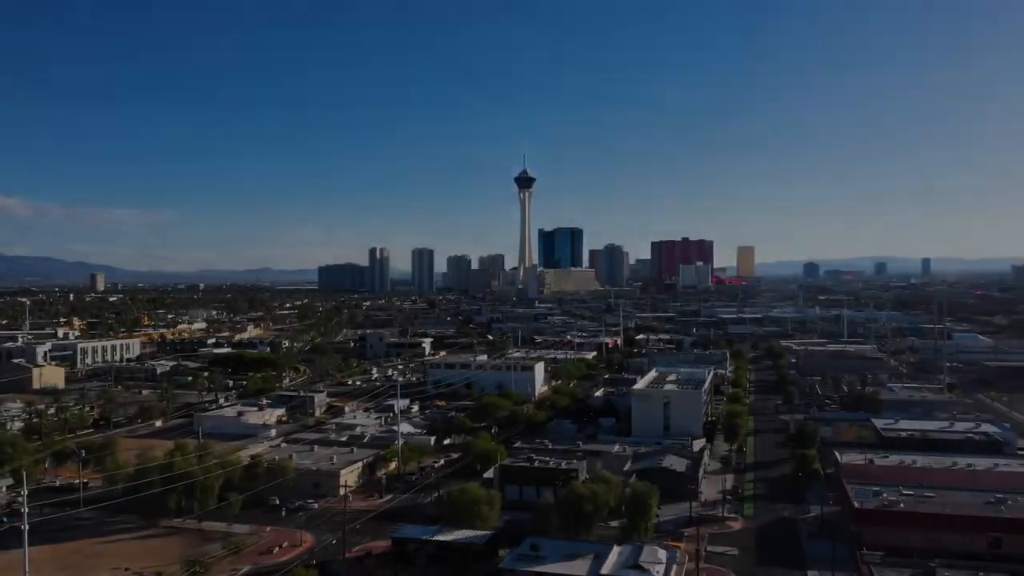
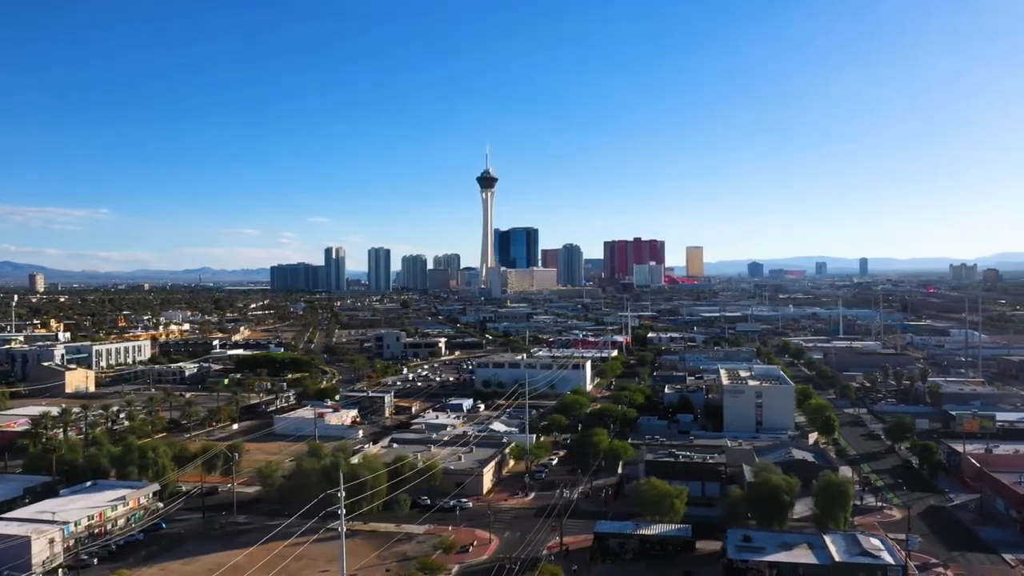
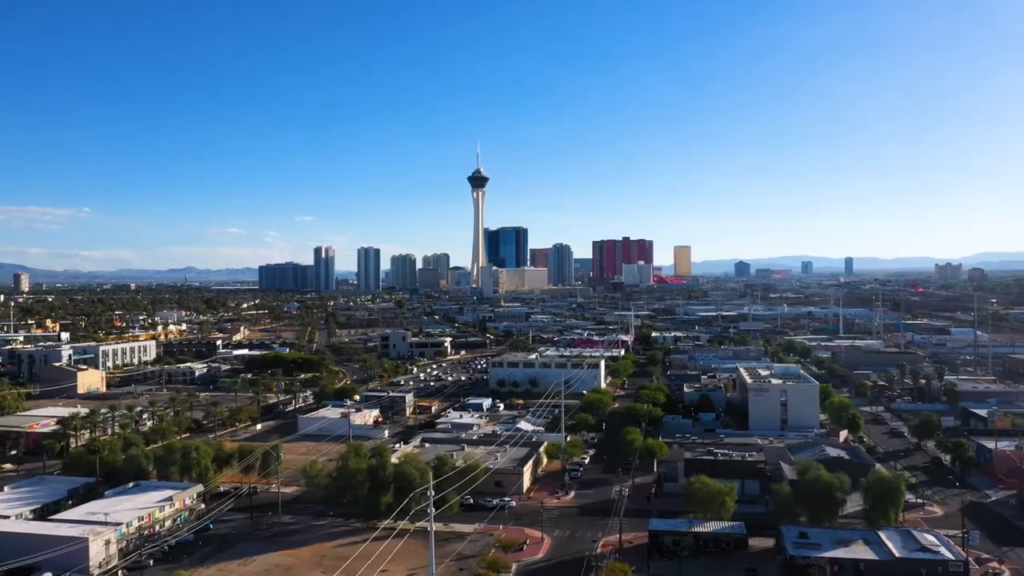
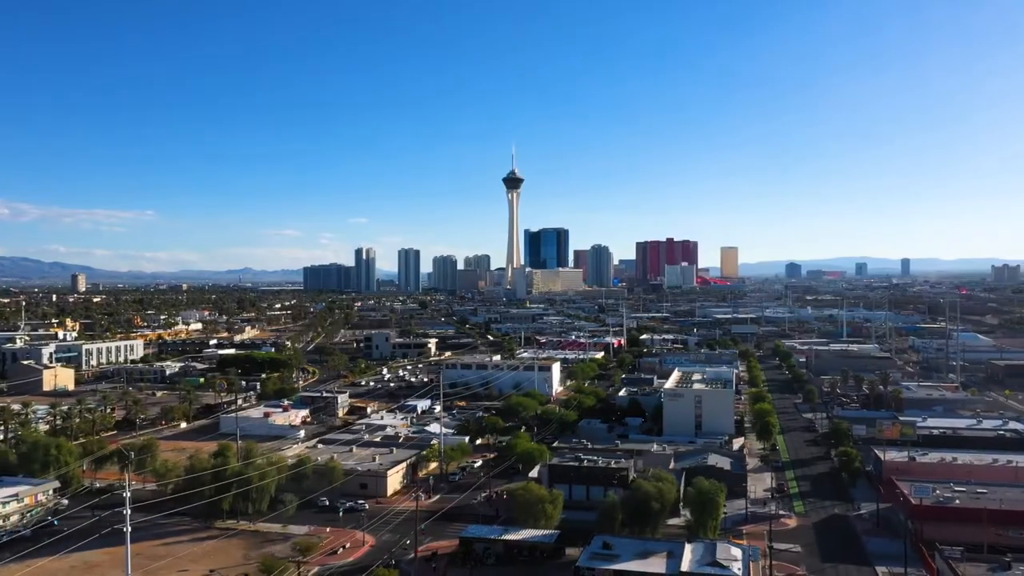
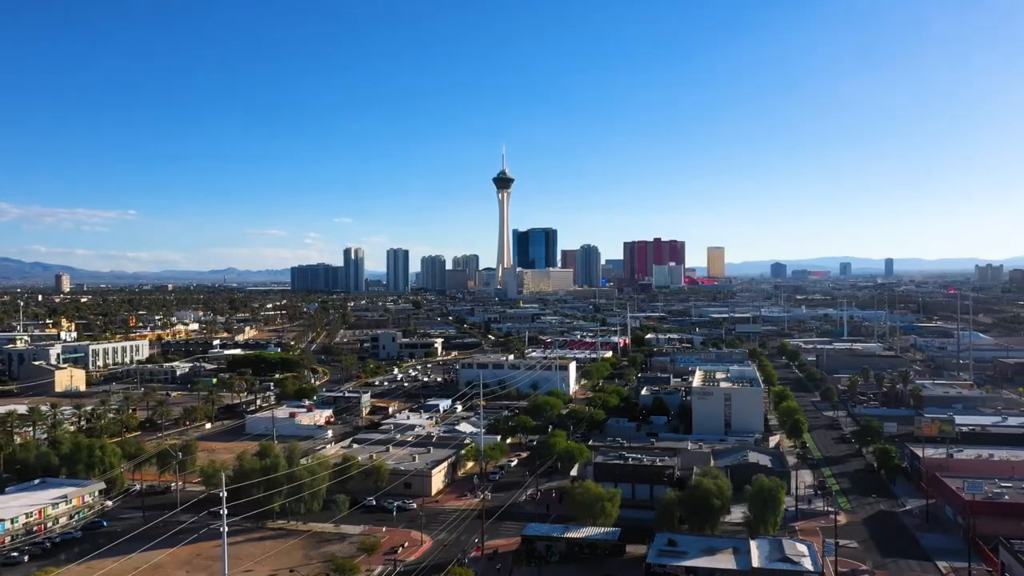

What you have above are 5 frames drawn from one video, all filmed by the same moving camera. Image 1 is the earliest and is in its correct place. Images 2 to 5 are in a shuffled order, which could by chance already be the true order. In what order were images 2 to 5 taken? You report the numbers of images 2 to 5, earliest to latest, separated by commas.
4, 5, 2, 3
